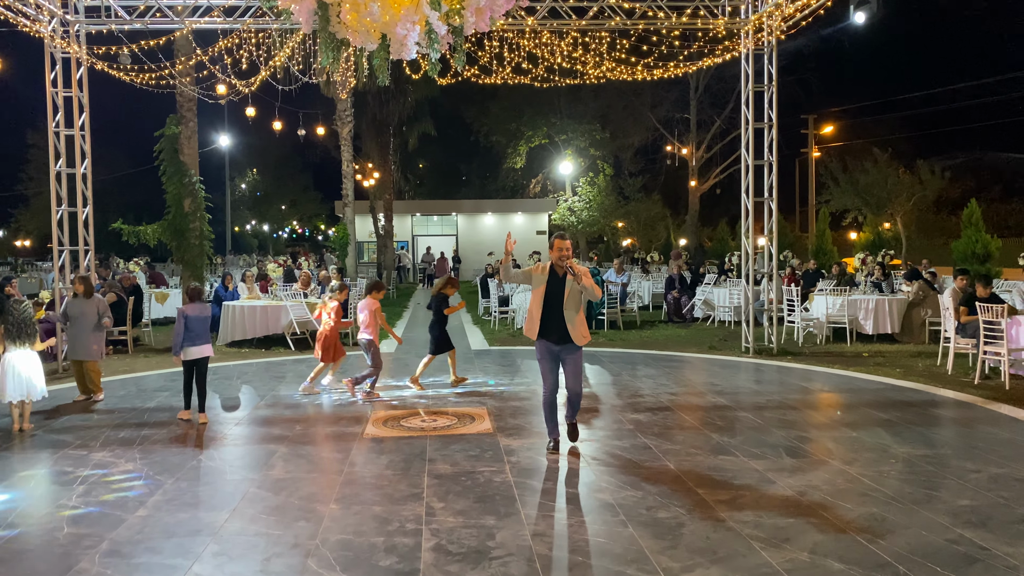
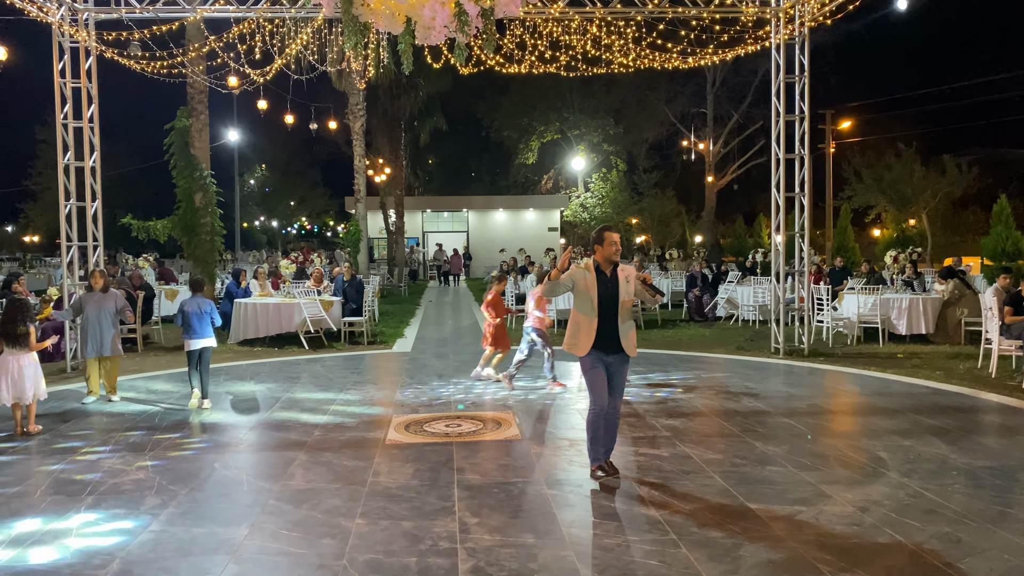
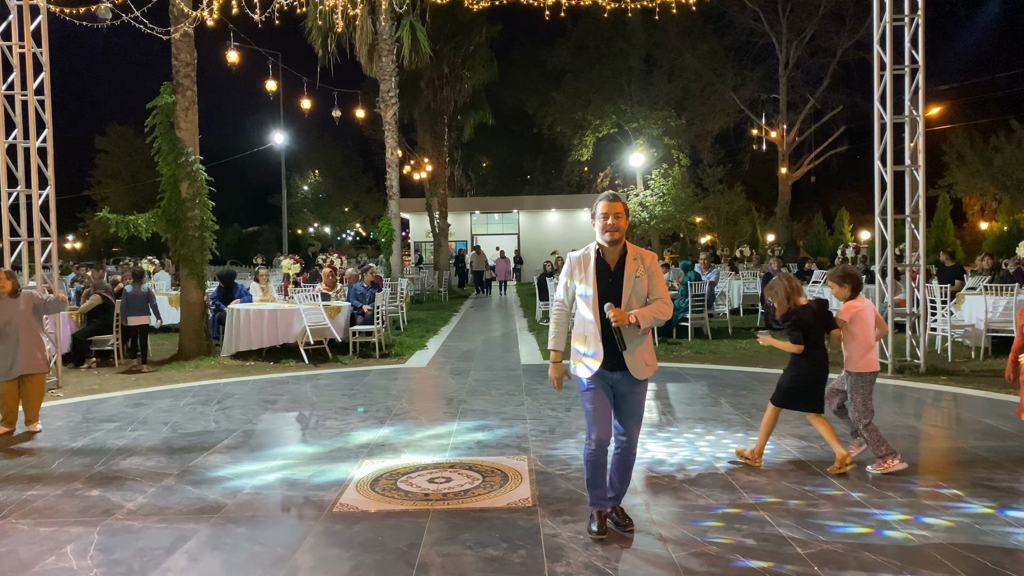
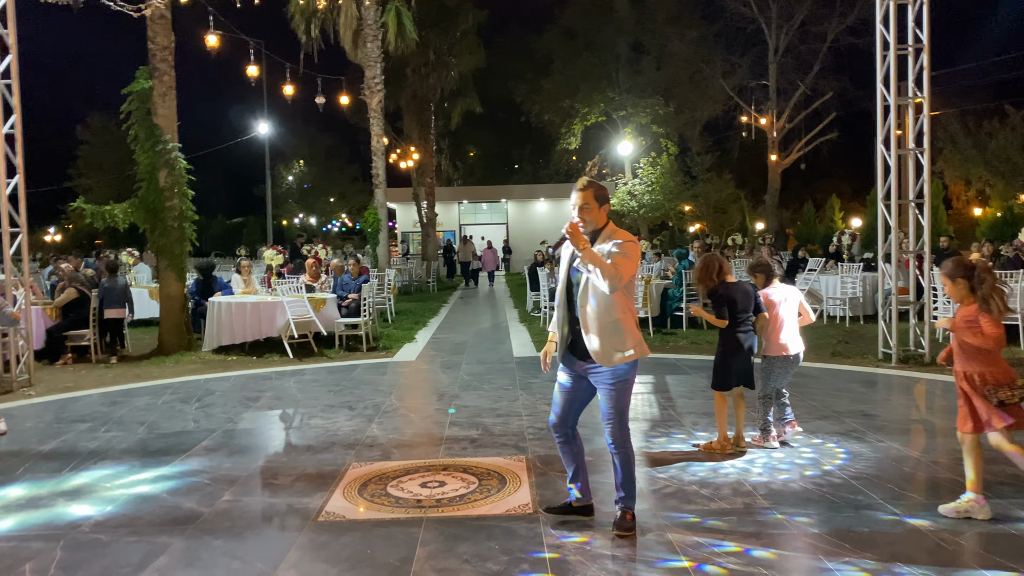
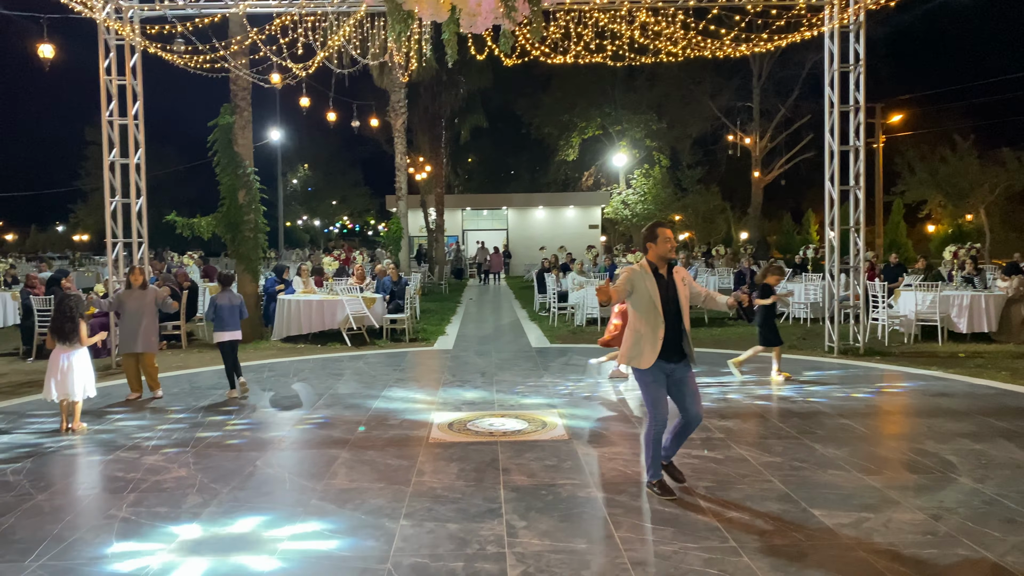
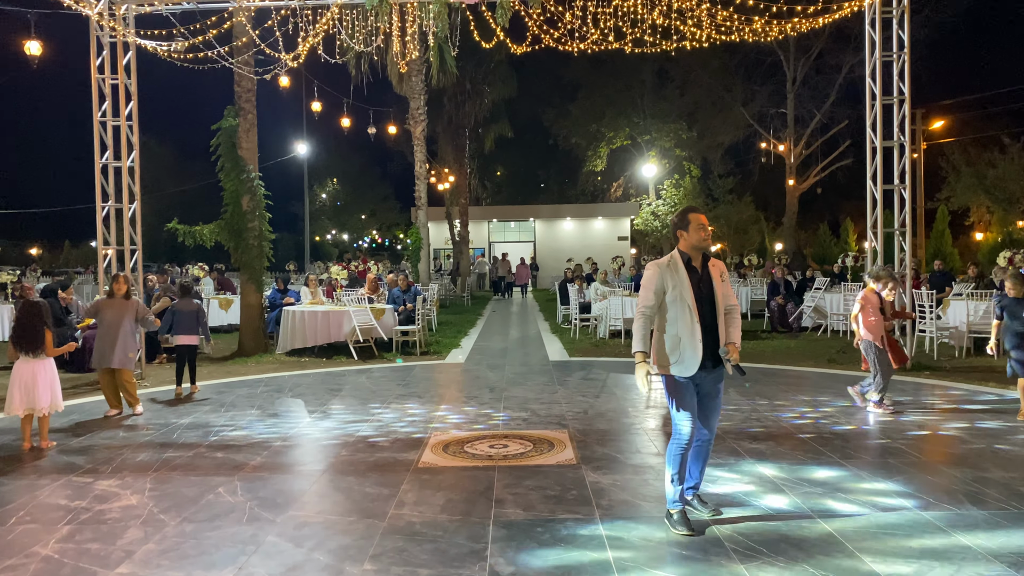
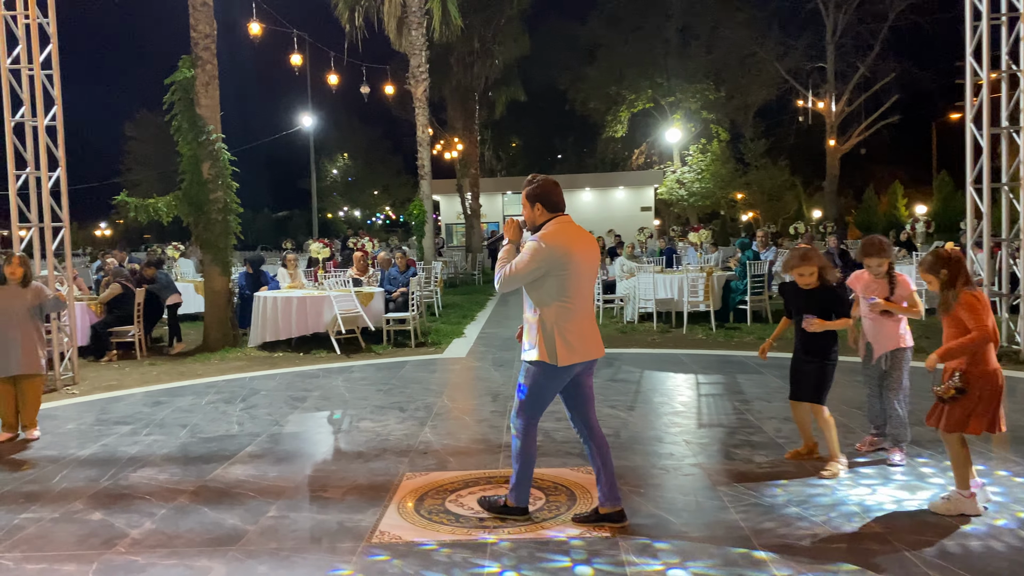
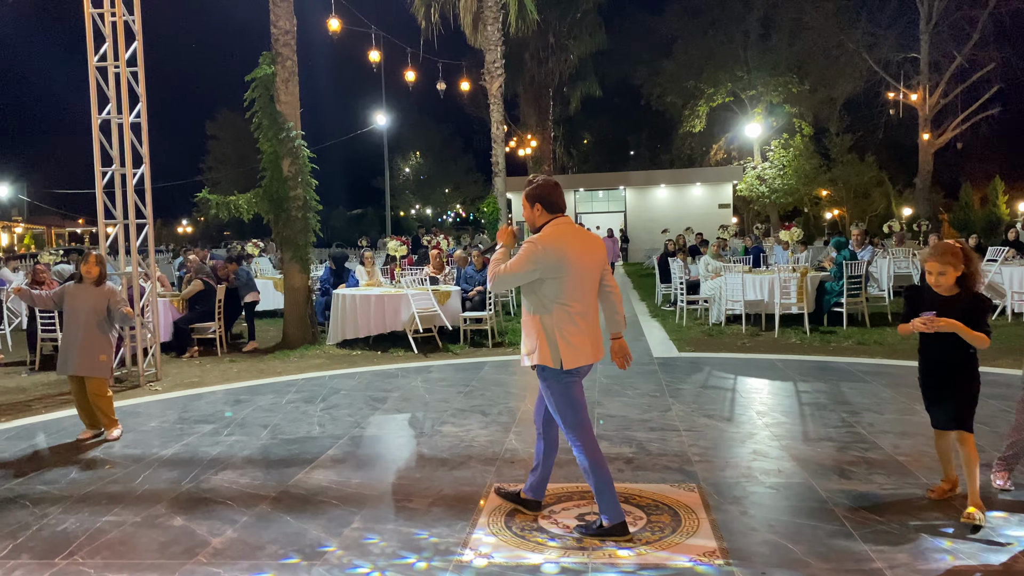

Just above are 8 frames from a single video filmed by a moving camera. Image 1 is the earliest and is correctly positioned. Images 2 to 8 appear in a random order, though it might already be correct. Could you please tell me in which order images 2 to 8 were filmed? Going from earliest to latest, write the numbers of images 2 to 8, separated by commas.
2, 5, 6, 3, 4, 7, 8
